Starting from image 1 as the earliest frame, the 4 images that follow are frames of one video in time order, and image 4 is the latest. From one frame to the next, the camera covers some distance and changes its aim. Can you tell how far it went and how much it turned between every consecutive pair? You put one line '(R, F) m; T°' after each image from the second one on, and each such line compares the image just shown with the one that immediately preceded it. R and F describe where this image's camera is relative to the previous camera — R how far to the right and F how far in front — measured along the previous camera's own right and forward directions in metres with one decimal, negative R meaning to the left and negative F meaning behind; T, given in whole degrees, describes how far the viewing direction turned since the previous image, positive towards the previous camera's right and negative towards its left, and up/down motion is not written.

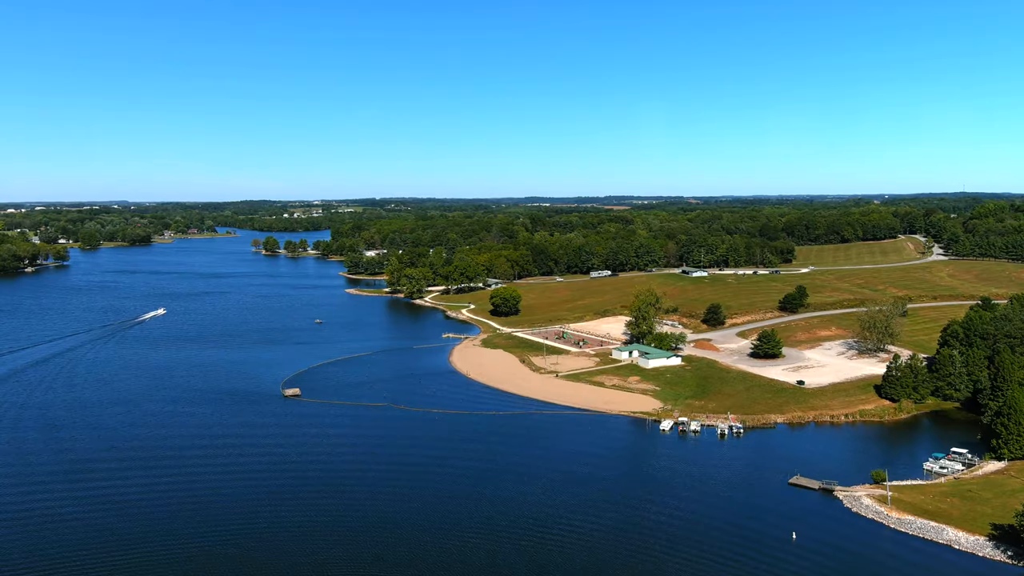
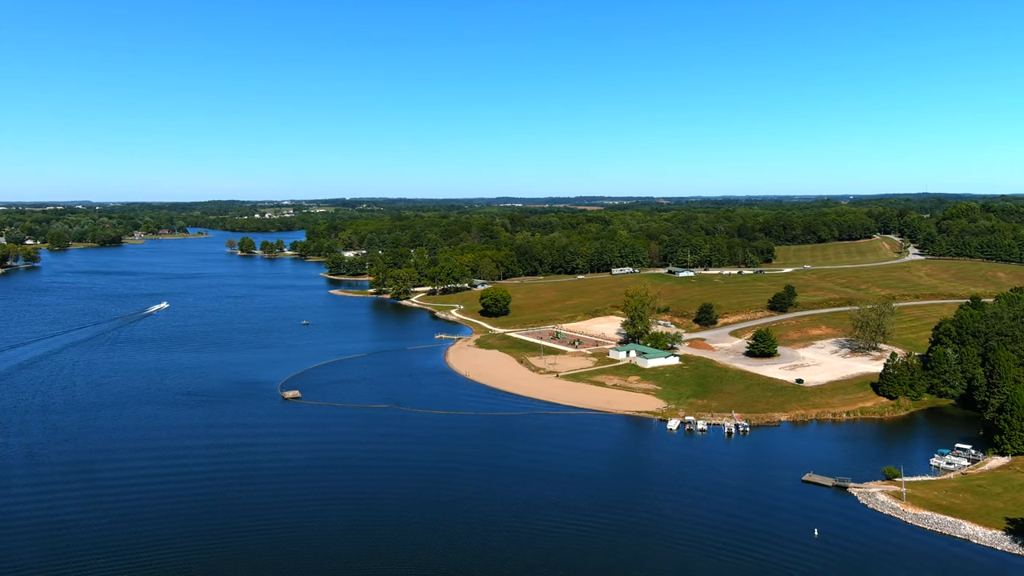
(-1.3, +0.1) m; +2°
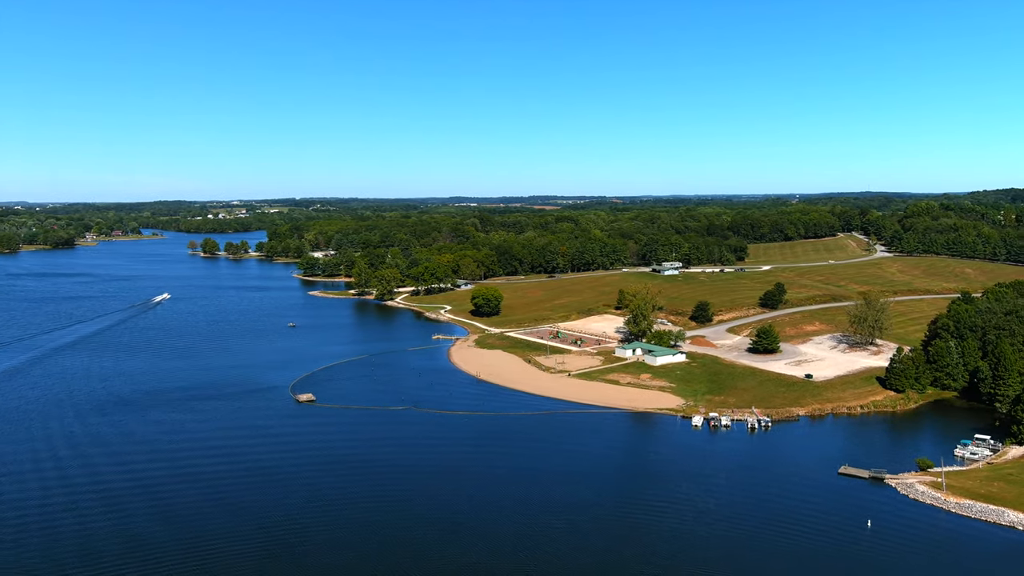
(-2.6, 0.0) m; +3°
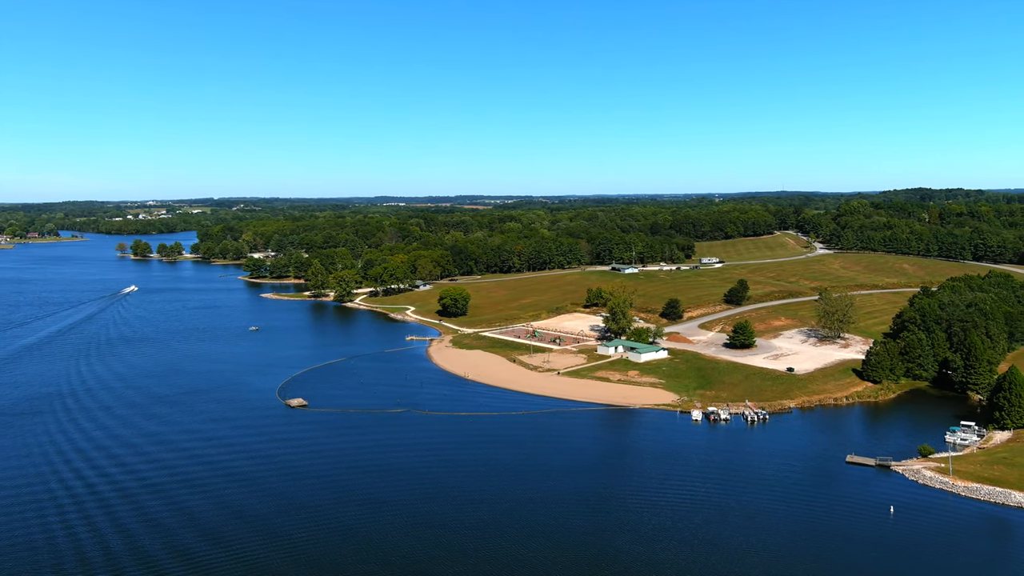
(-2.7, +0.2) m; +5°
